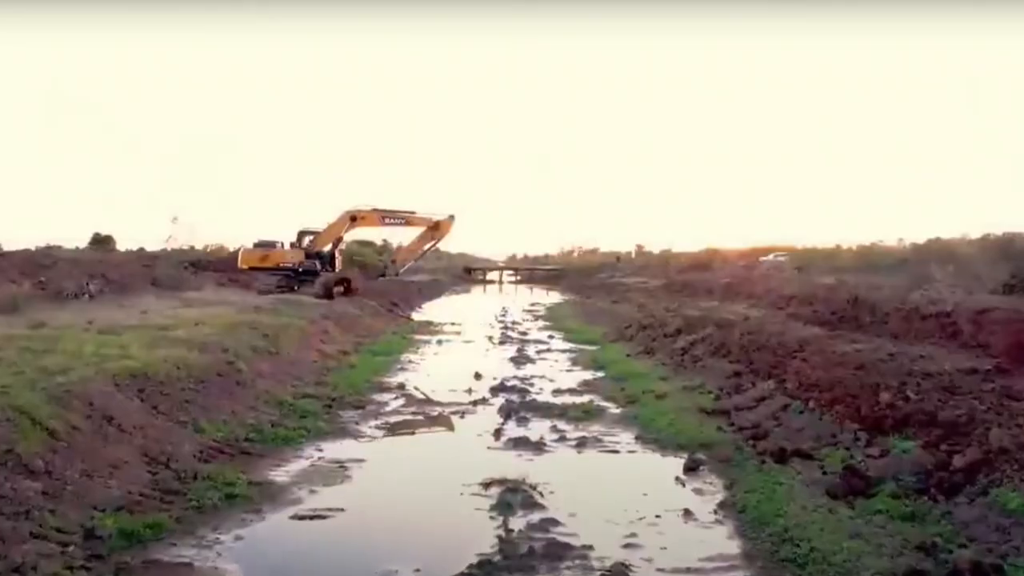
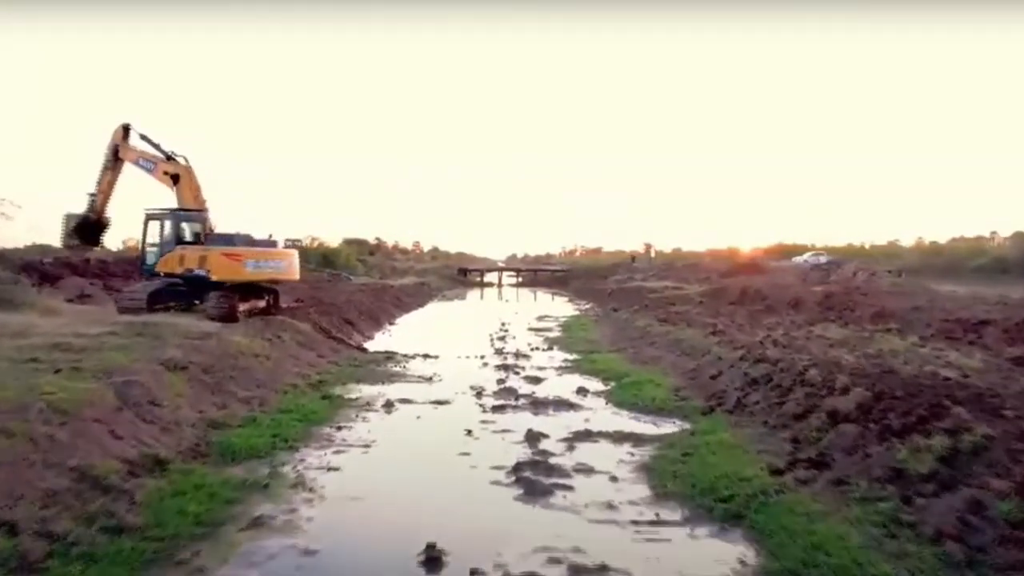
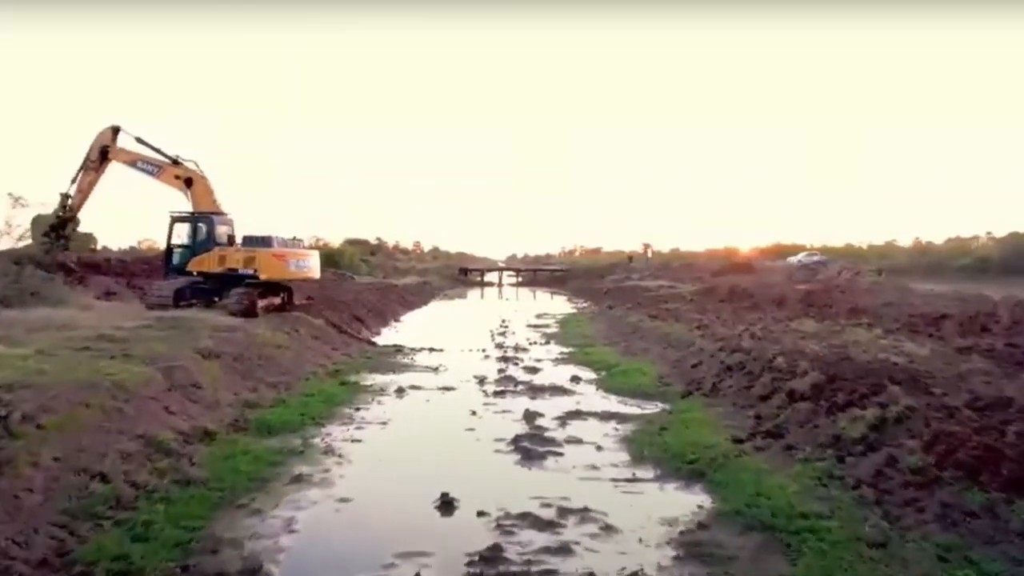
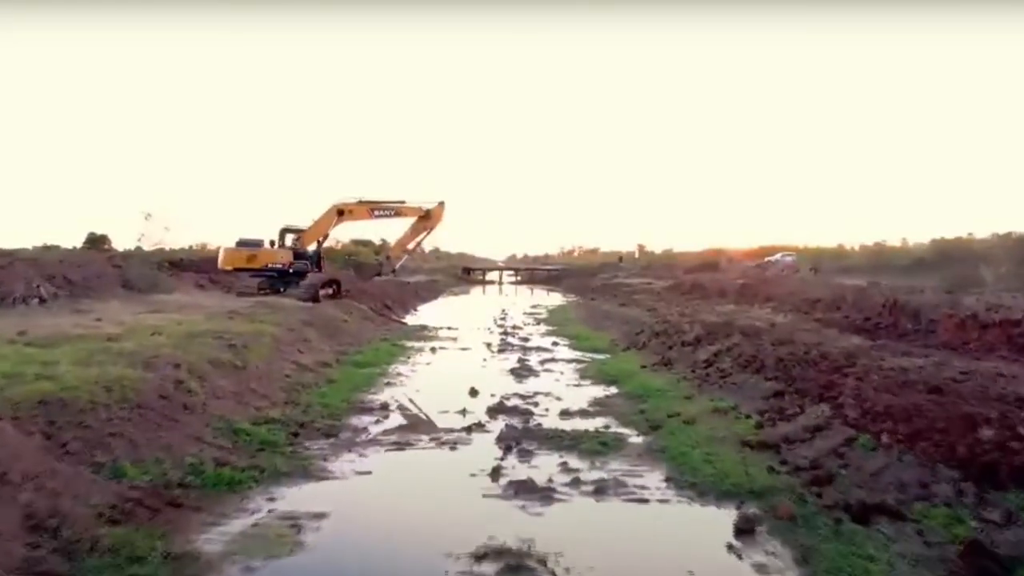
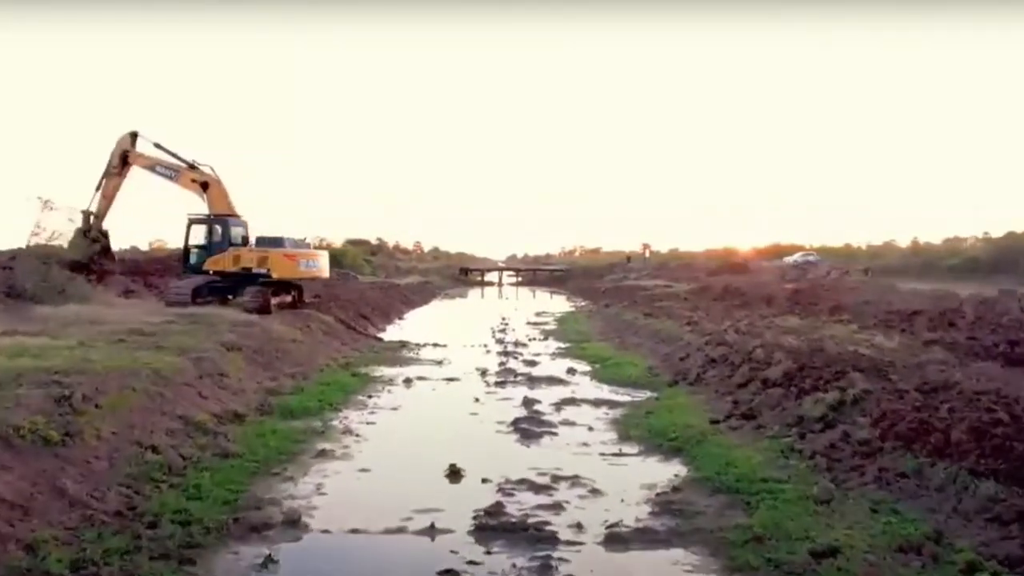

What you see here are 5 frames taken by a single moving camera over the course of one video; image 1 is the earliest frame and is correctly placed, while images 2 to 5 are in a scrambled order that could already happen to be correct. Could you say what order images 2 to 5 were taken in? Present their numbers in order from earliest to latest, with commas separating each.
4, 5, 3, 2
